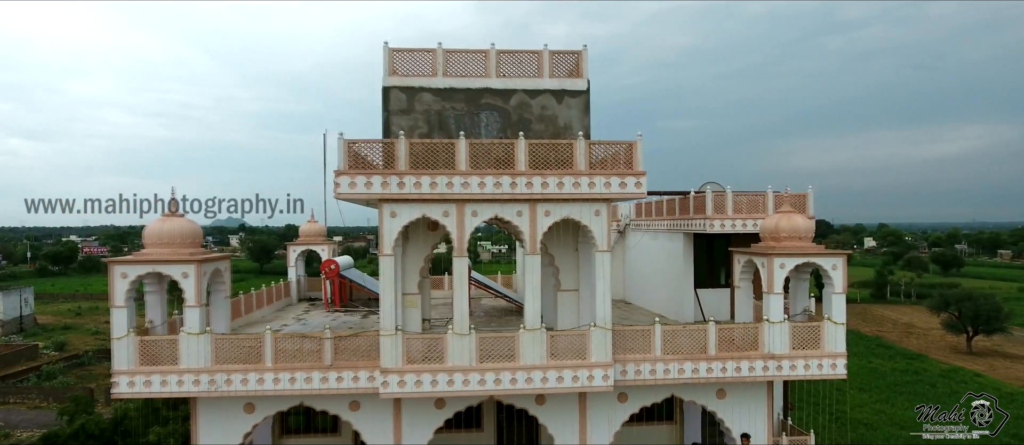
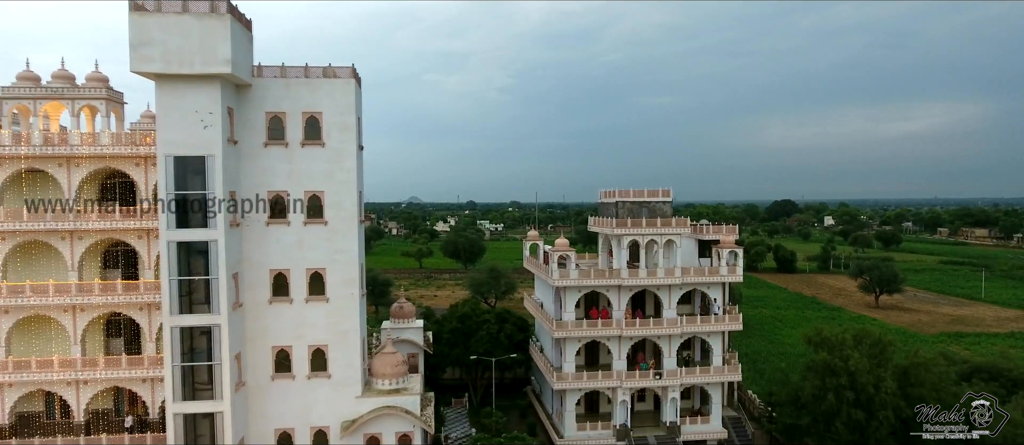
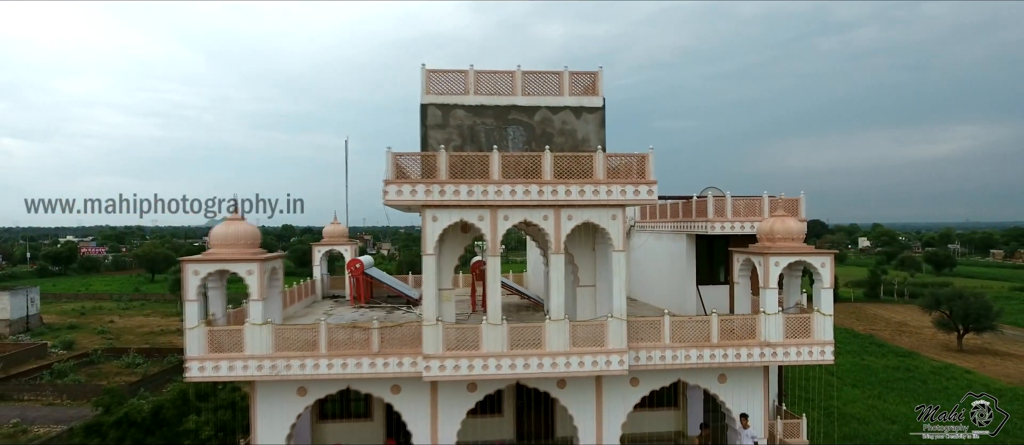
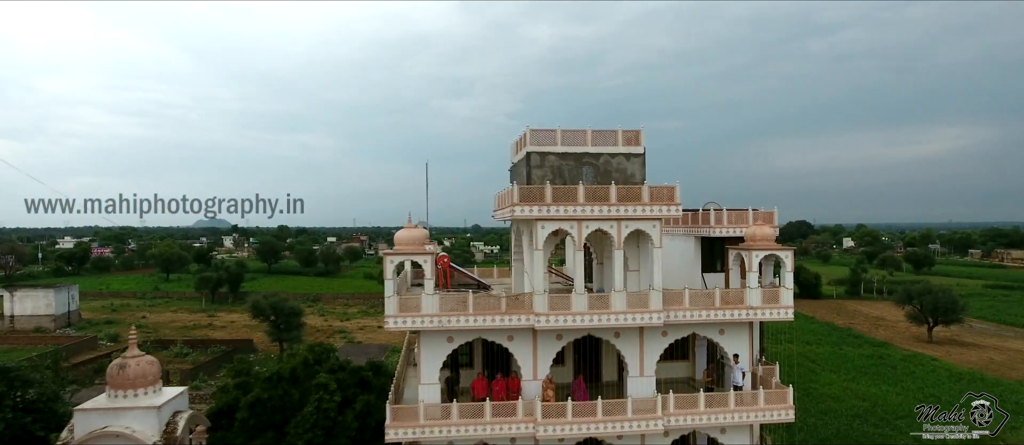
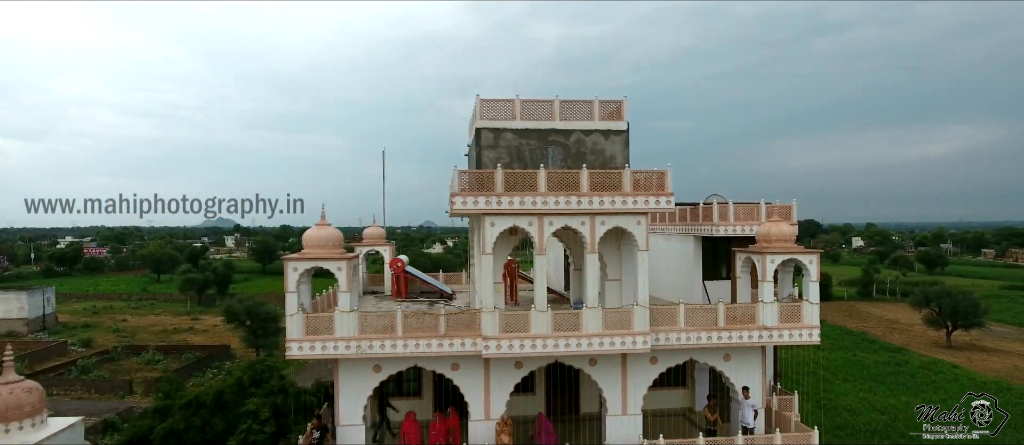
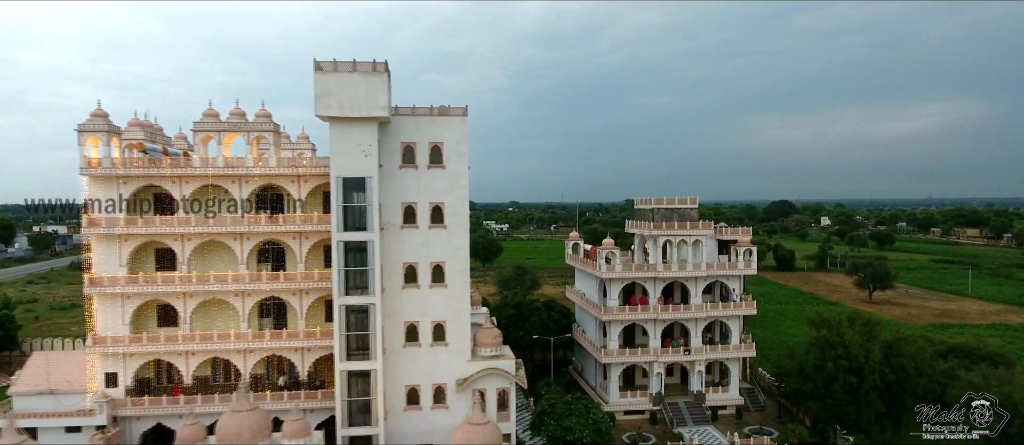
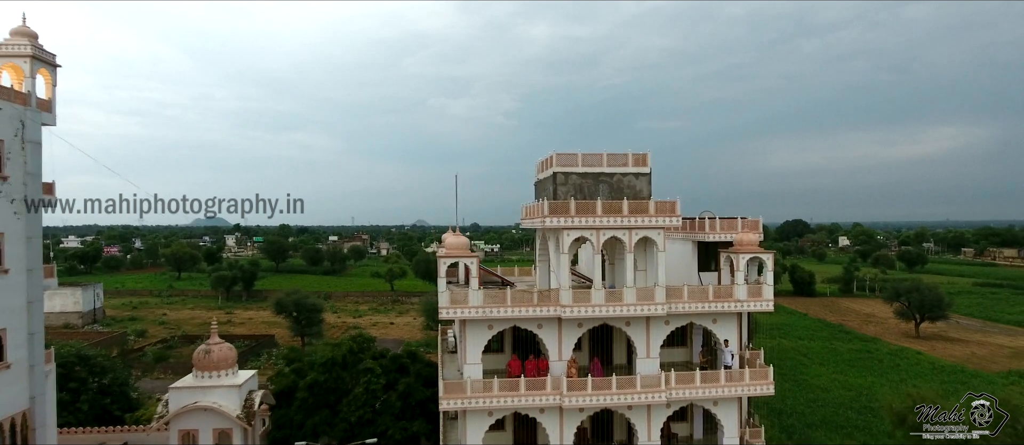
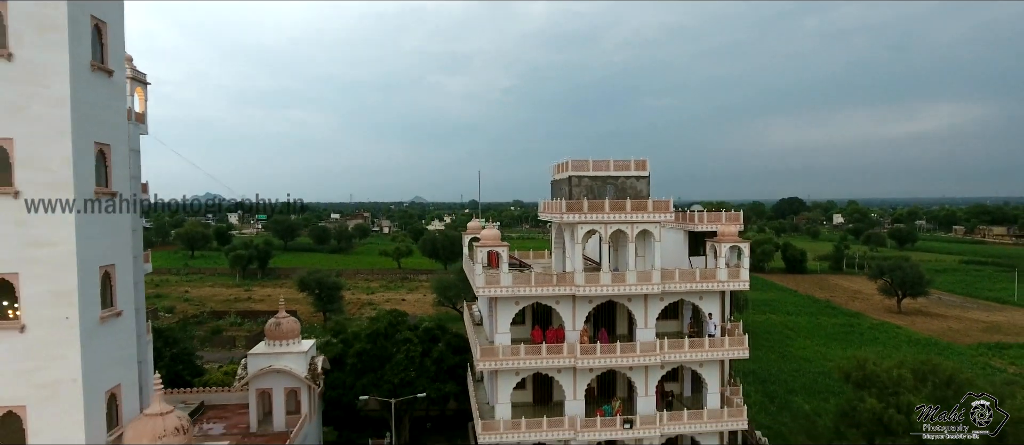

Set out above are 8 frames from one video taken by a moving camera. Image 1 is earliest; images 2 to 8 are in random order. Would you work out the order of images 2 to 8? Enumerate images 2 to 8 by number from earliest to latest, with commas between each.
3, 5, 4, 7, 8, 2, 6
